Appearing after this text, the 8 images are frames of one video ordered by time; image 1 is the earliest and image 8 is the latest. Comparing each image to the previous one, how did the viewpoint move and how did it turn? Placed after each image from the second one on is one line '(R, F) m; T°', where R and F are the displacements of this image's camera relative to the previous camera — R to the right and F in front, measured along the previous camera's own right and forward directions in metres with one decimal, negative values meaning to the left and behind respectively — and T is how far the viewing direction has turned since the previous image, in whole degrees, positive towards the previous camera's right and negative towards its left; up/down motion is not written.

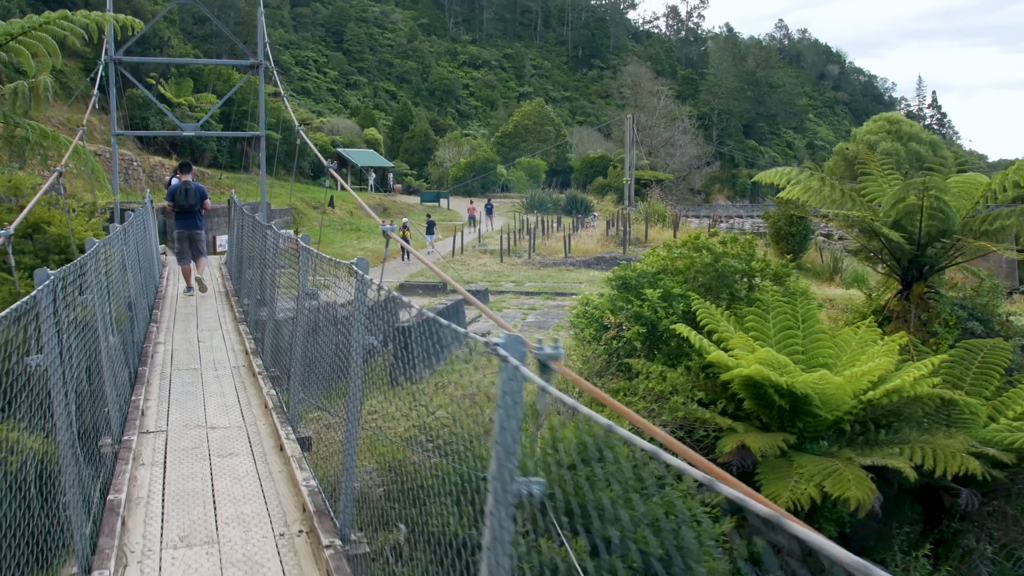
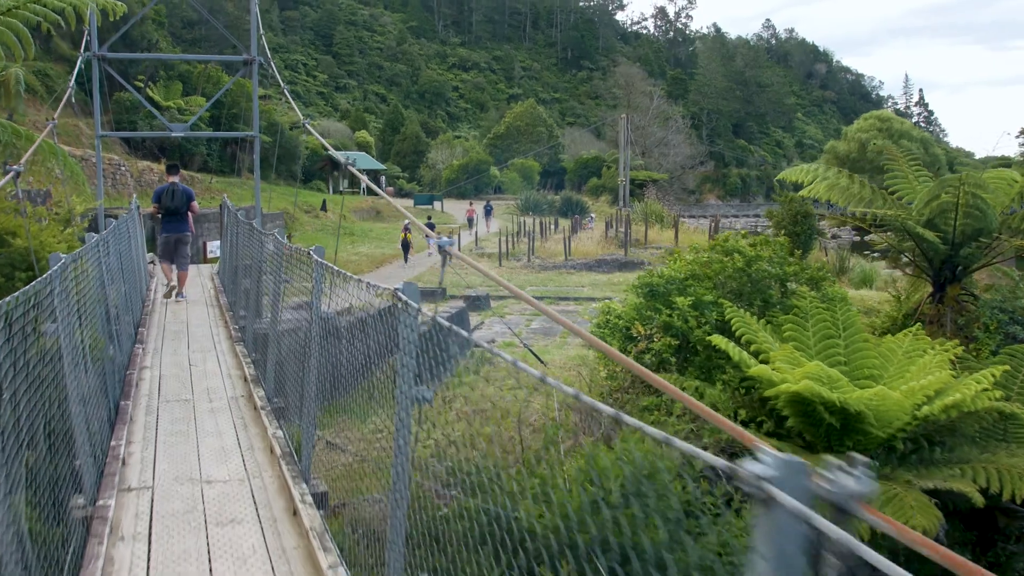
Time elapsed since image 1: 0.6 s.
(-0.1, +0.5) m; 0°
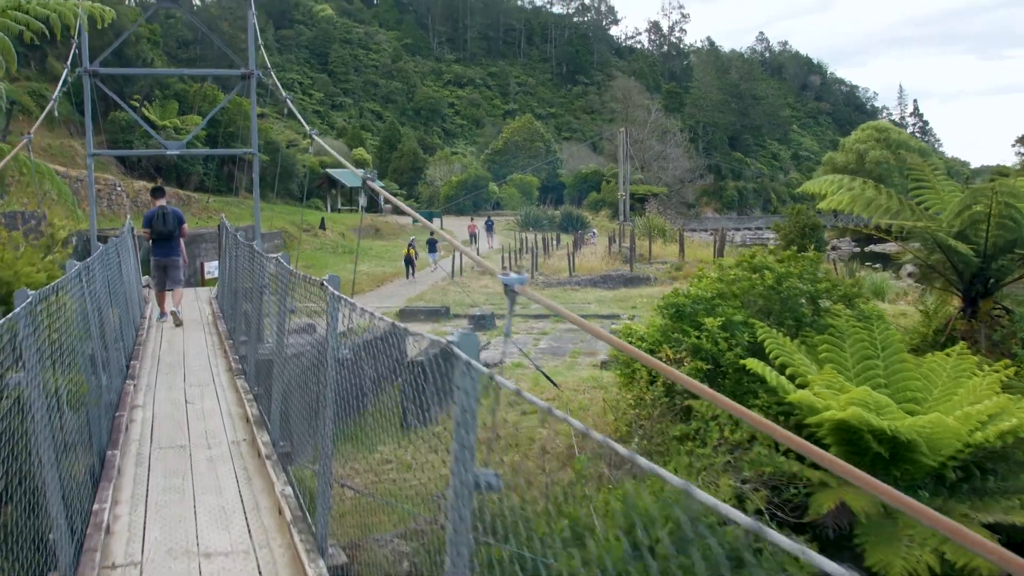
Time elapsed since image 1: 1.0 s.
(-0.1, +0.3) m; 0°
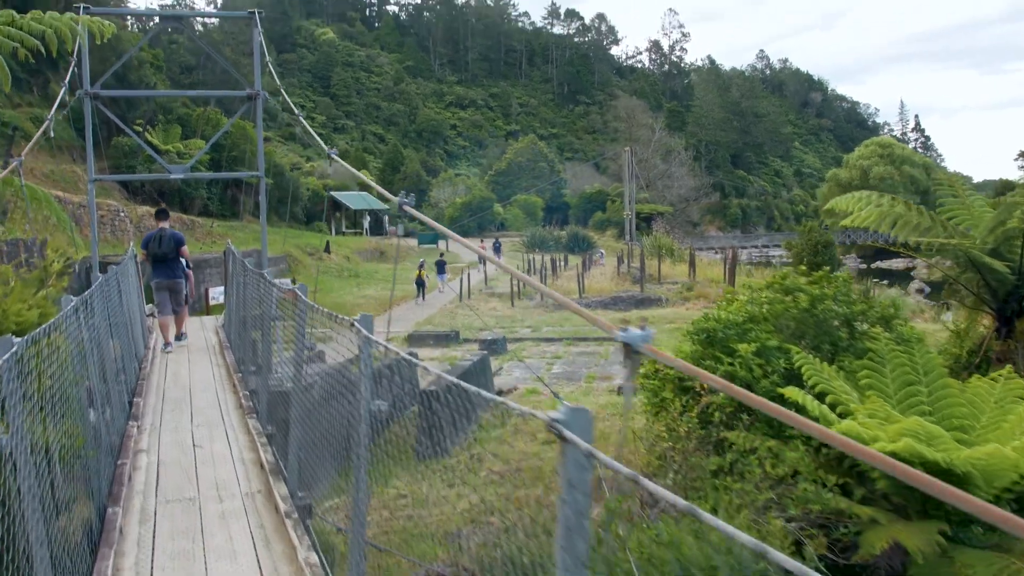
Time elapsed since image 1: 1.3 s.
(-0.1, +0.2) m; 0°
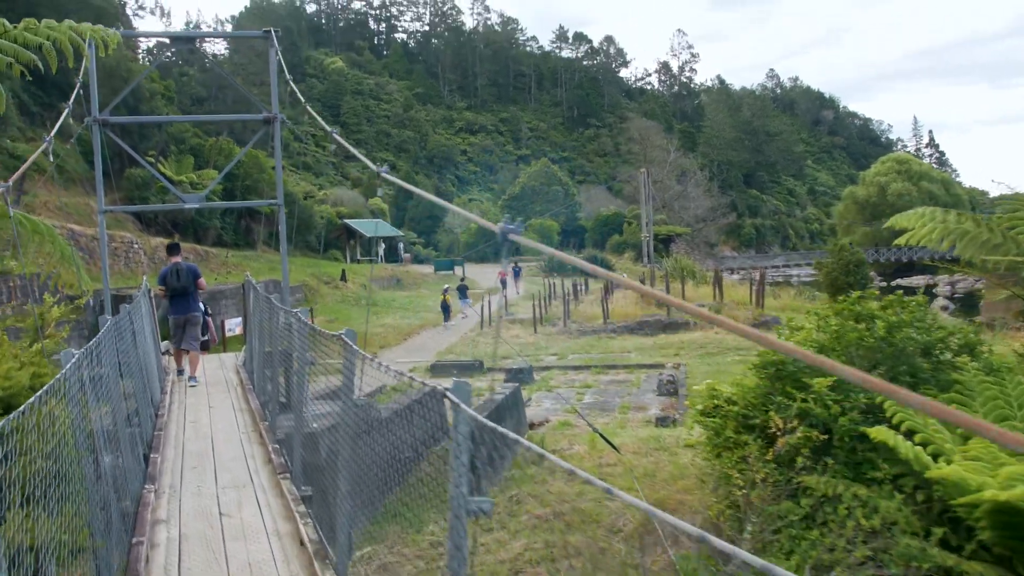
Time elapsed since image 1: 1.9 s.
(-0.1, +0.4) m; -1°
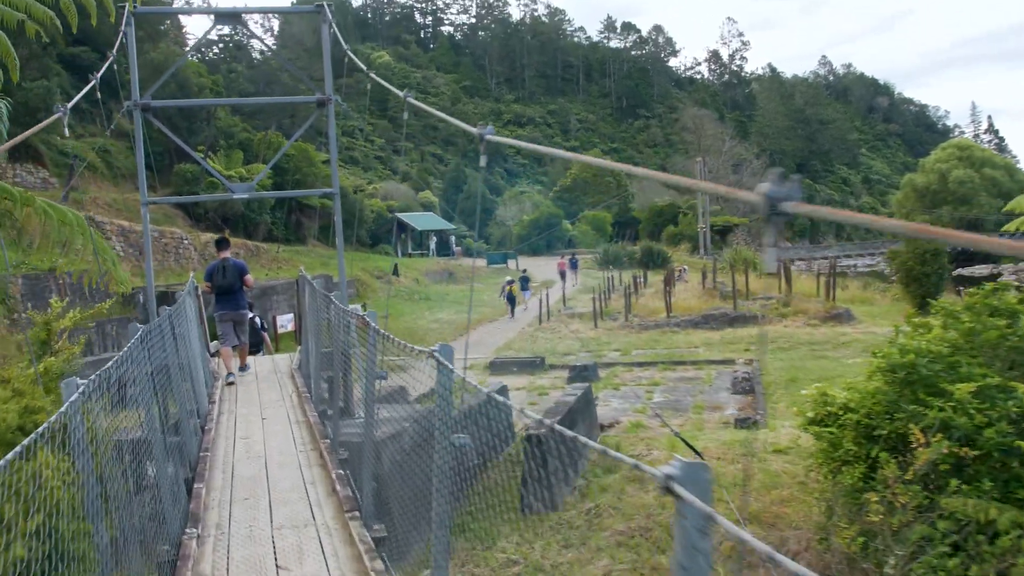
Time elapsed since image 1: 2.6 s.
(-0.1, +0.5) m; -2°
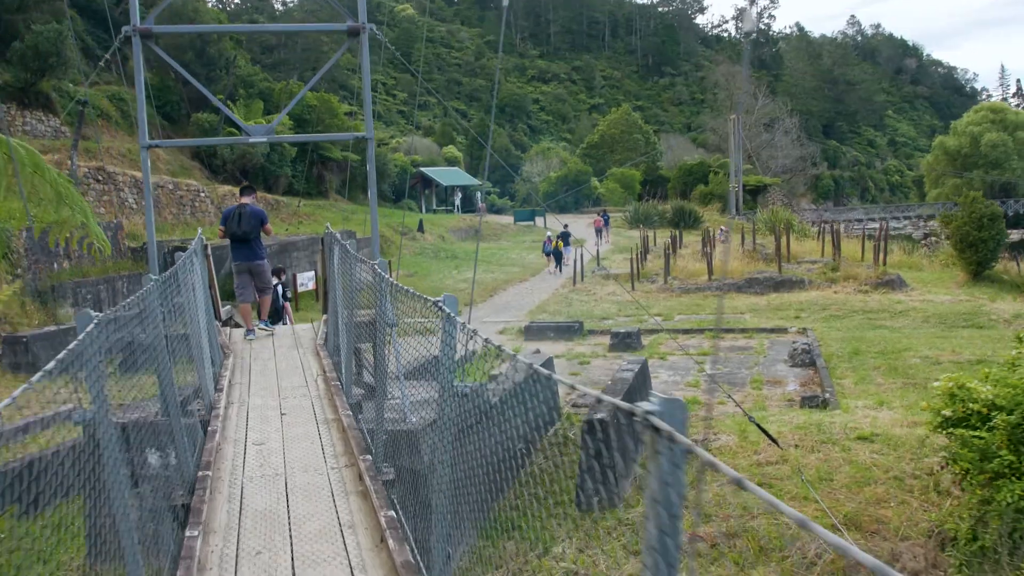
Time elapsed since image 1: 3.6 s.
(-0.2, +0.8) m; -1°
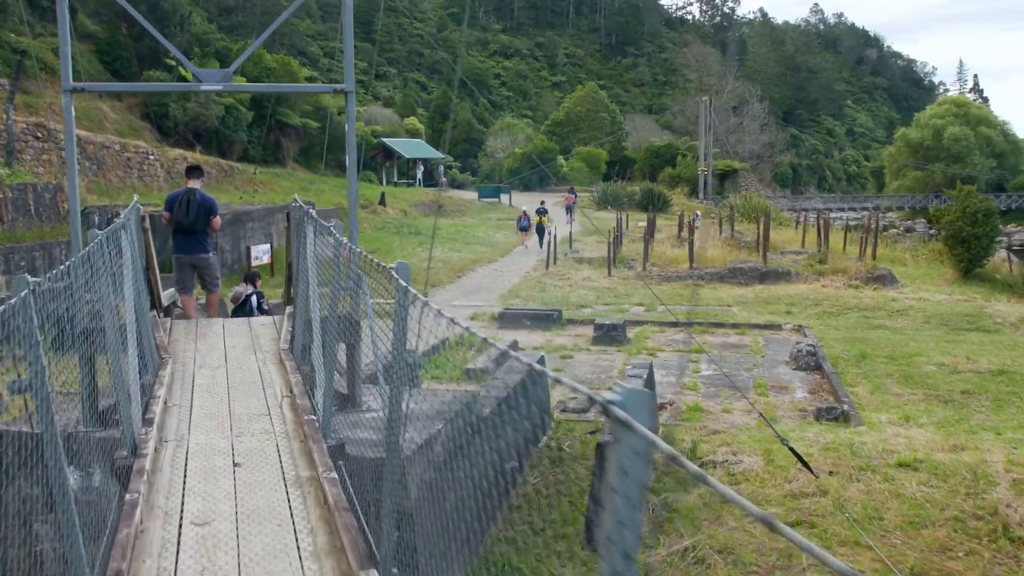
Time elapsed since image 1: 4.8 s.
(-0.2, +0.9) m; +2°
